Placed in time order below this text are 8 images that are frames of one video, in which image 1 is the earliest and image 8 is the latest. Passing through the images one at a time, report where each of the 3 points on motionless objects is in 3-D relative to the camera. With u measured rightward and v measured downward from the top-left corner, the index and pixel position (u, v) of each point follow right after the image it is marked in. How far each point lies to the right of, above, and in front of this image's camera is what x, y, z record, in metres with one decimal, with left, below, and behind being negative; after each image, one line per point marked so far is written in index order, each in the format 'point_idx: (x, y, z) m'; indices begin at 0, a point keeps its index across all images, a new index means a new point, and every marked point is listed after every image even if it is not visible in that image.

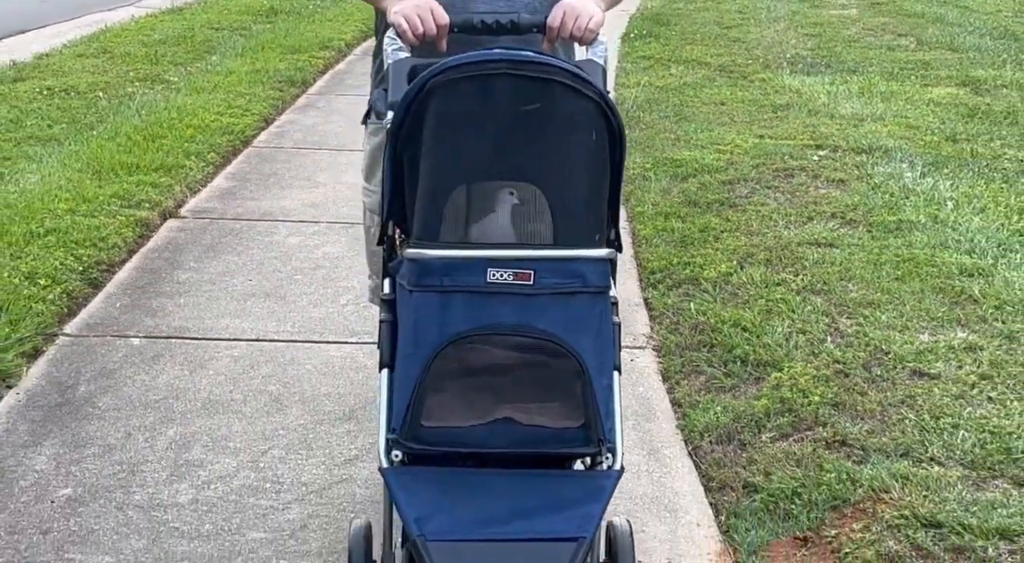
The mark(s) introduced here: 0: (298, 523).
0: (-0.5, -0.6, +2.9) m
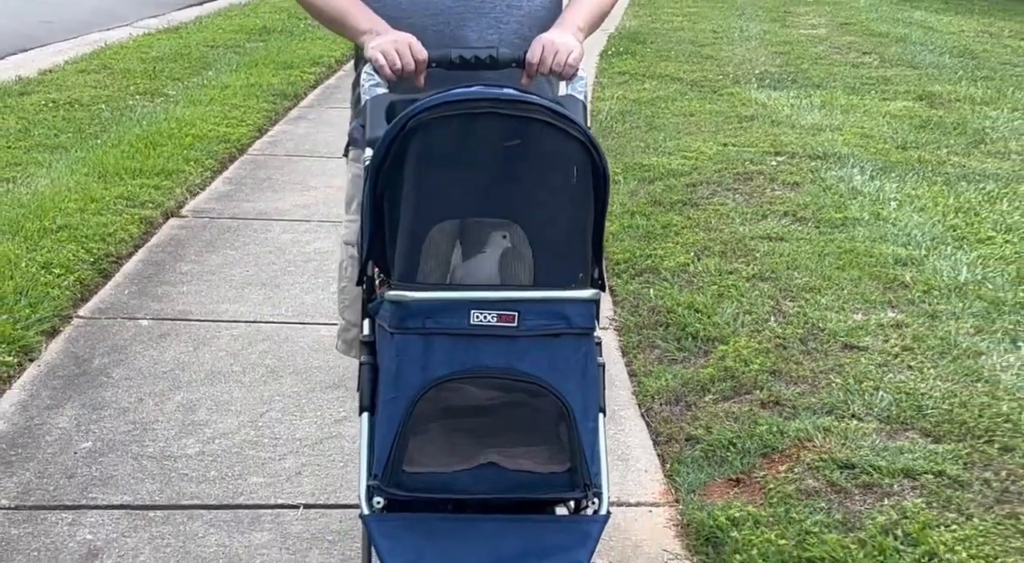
0: (-0.6, -0.5, +3.3) m
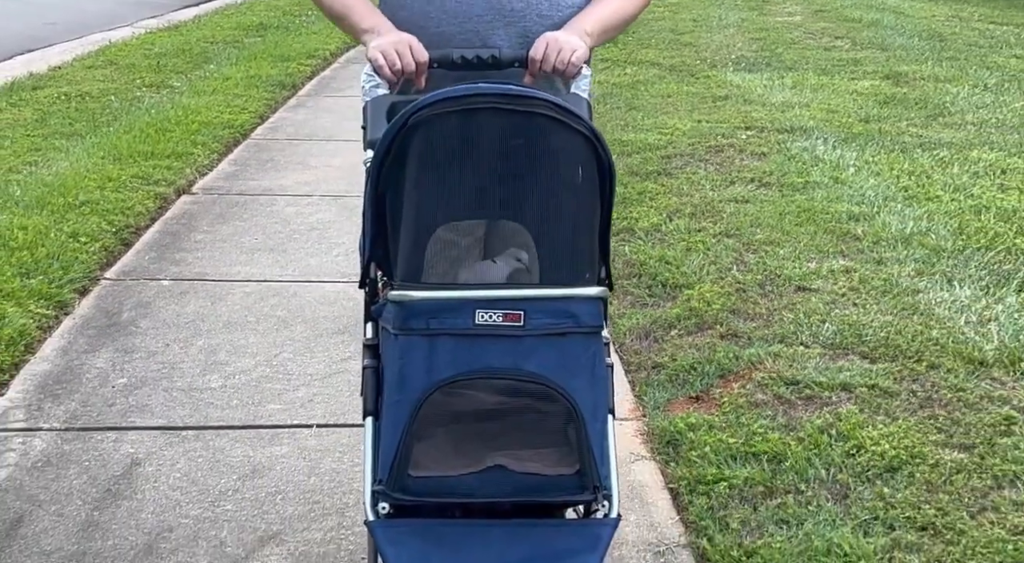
0: (-0.6, -0.4, +3.7) m
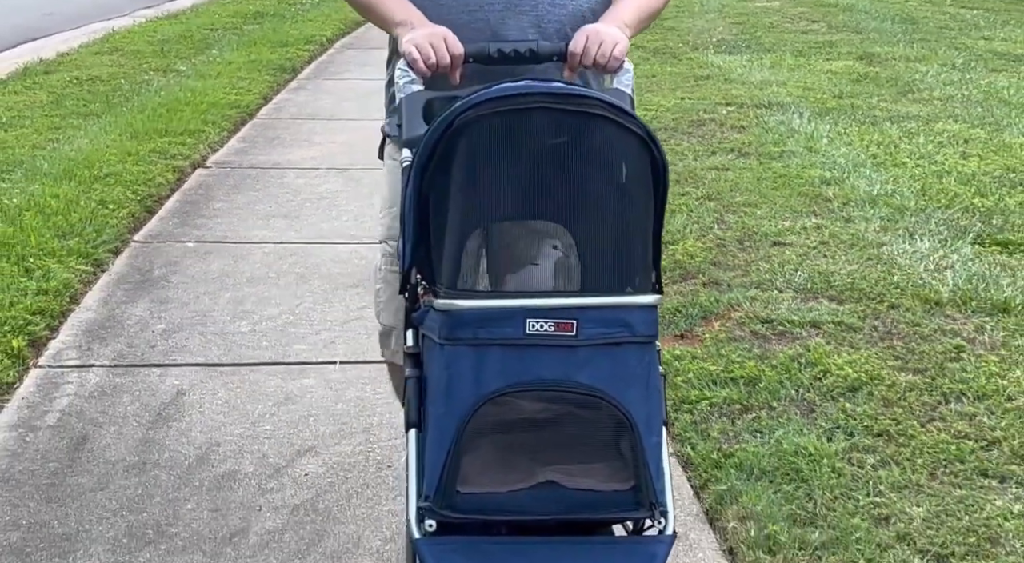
0: (-0.6, -0.2, +4.1) m
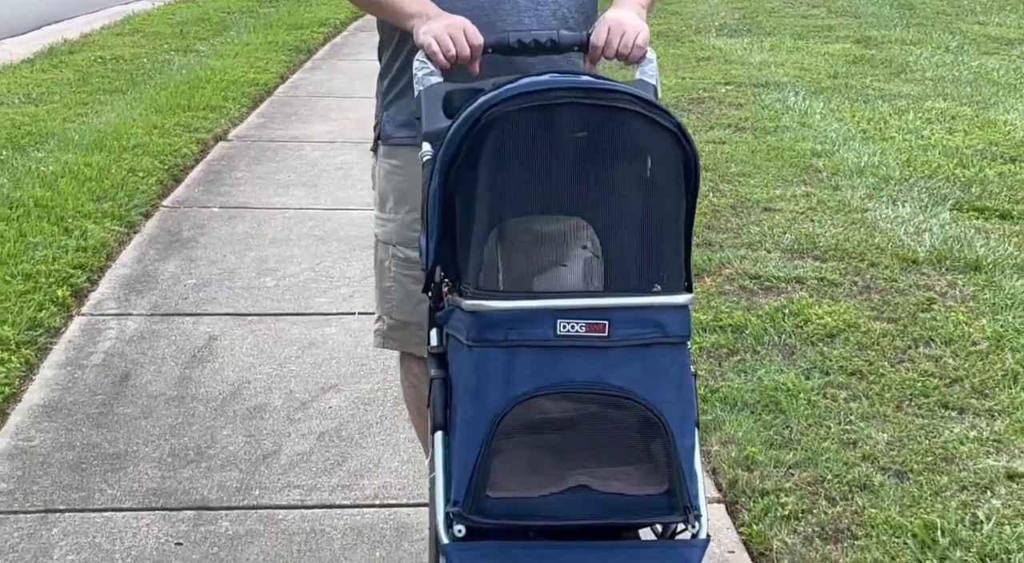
0: (-0.6, 0.0, +4.4) m
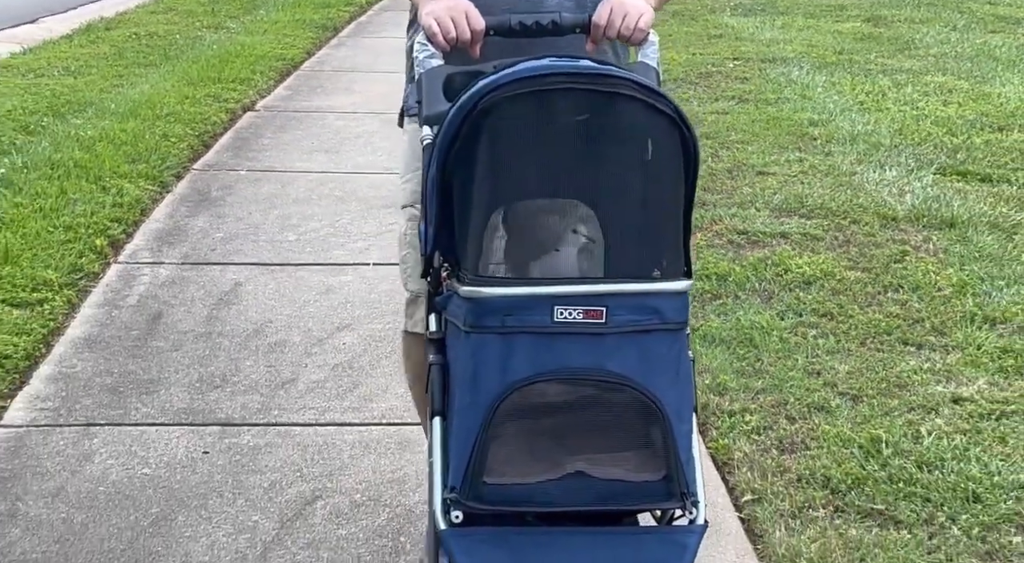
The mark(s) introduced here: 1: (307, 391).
0: (-0.6, +0.1, +4.7) m
1: (-0.6, -0.3, +3.5) m
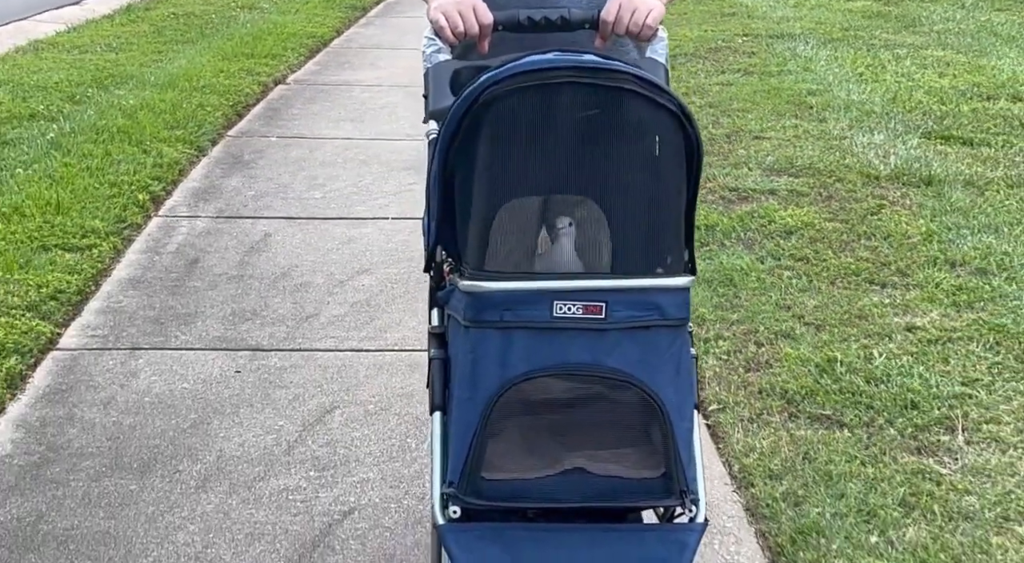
0: (-0.6, +0.3, +5.1) m
1: (-0.6, -0.1, +3.9) m
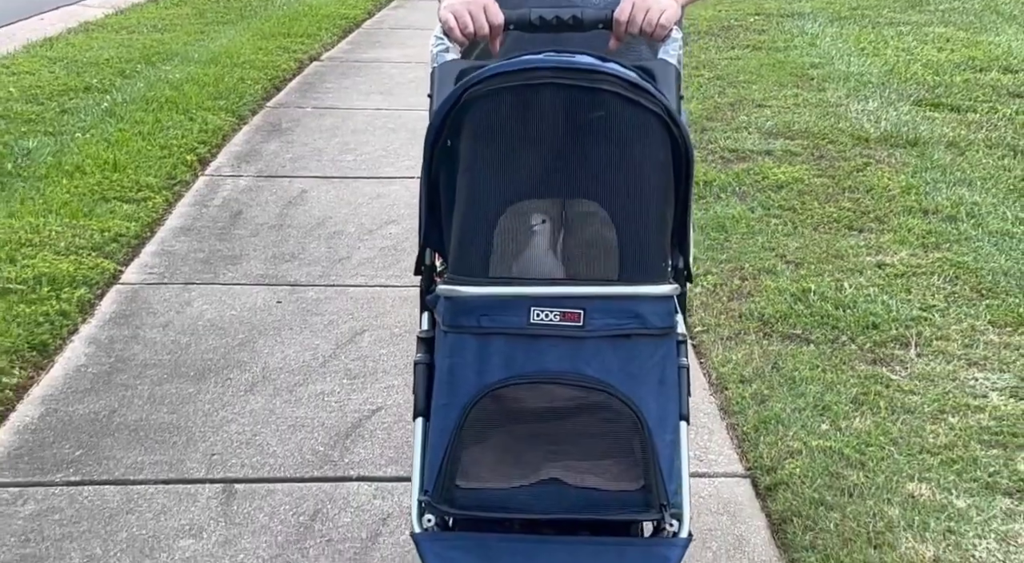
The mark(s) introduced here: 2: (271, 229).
0: (-0.5, +0.5, +5.6) m
1: (-0.6, +0.1, +4.4) m
2: (-1.0, +0.2, +4.7) m
